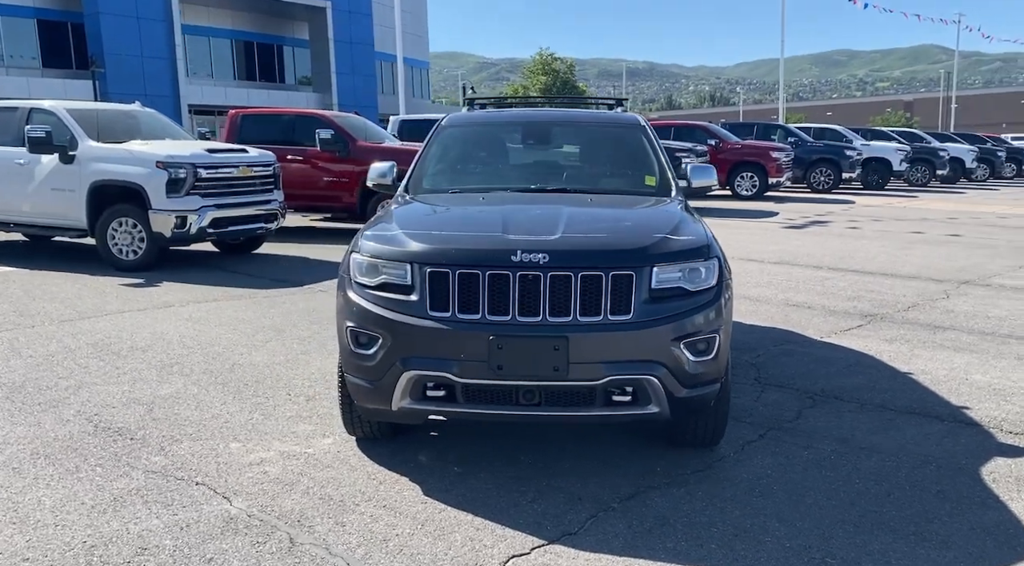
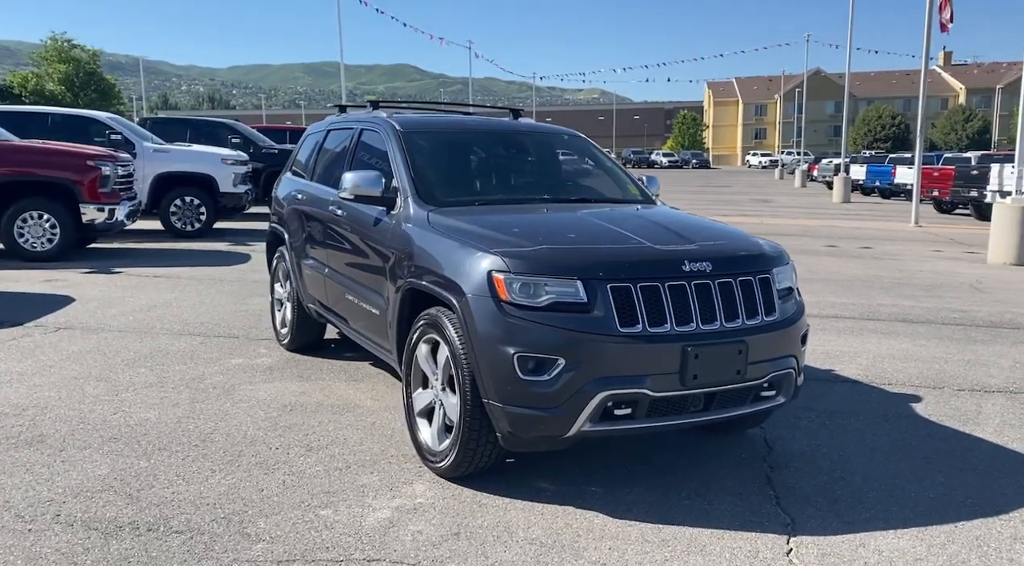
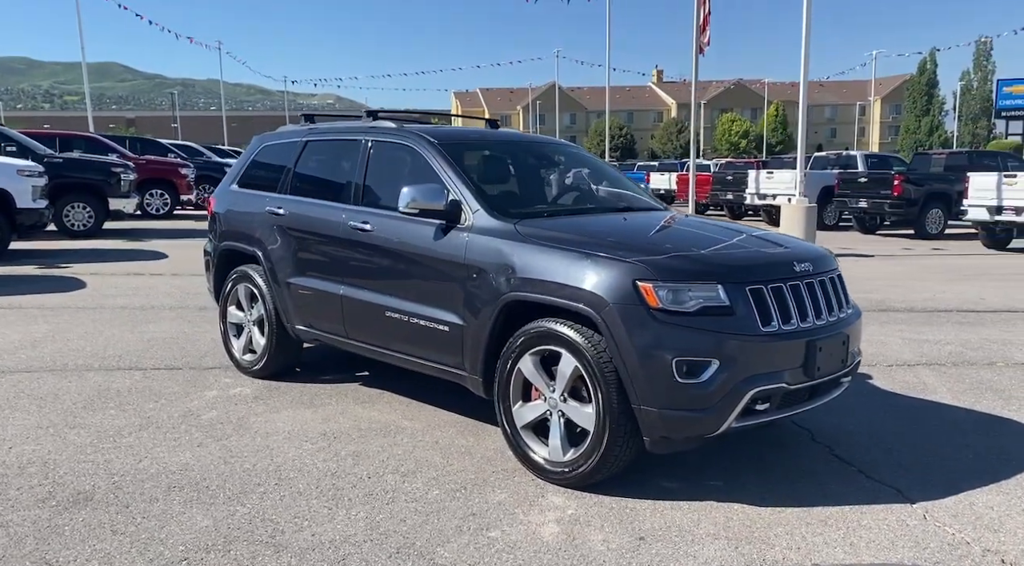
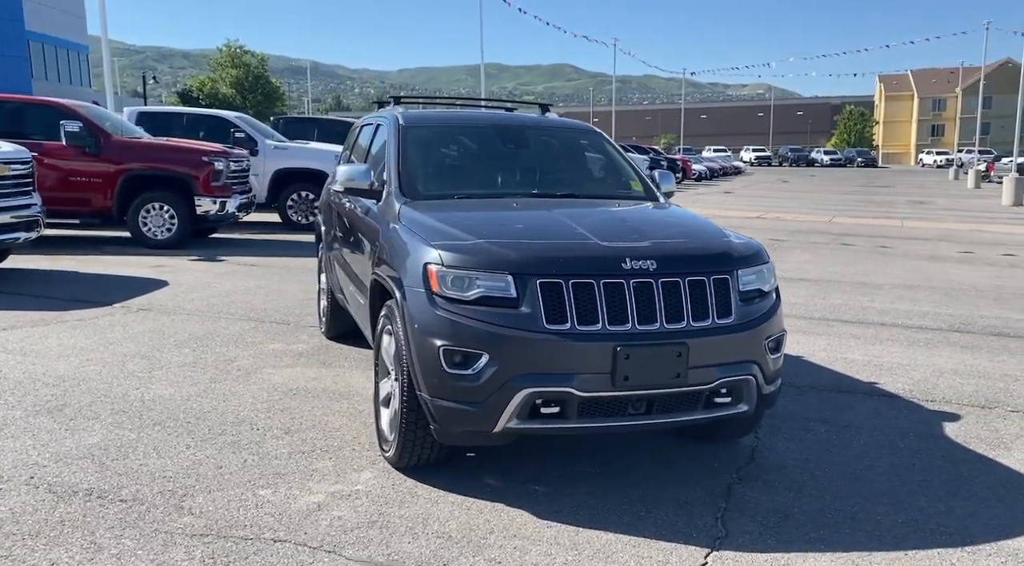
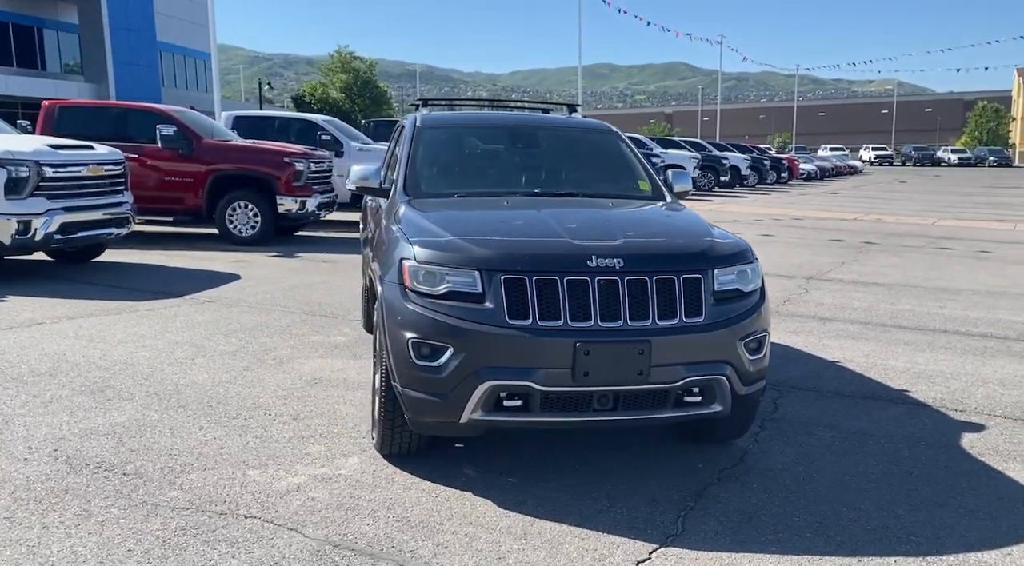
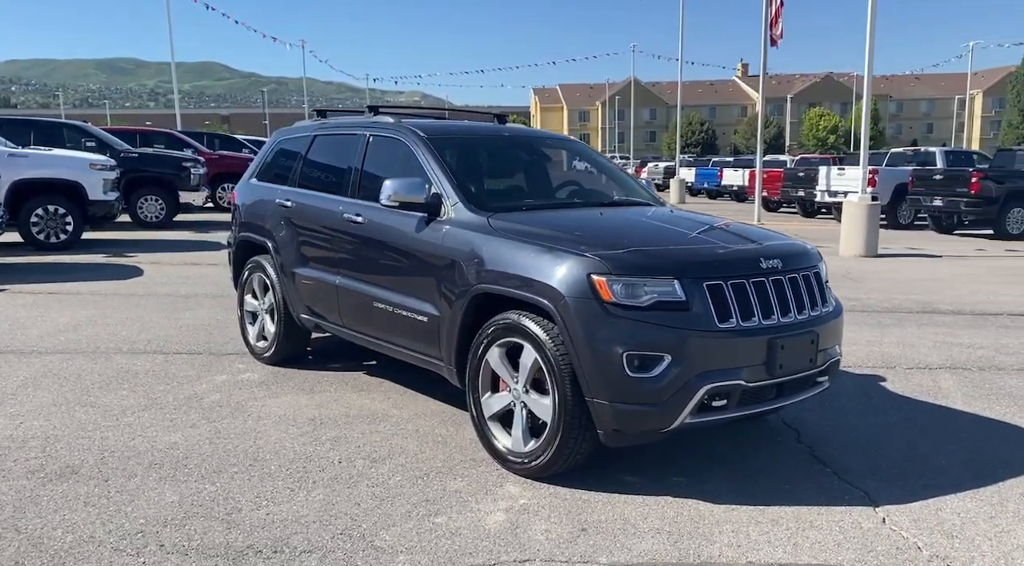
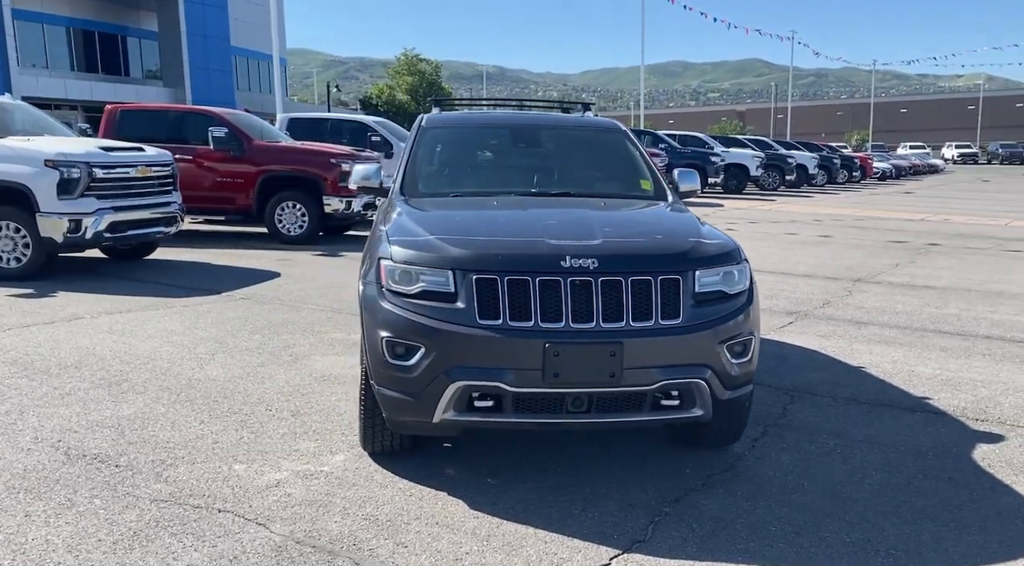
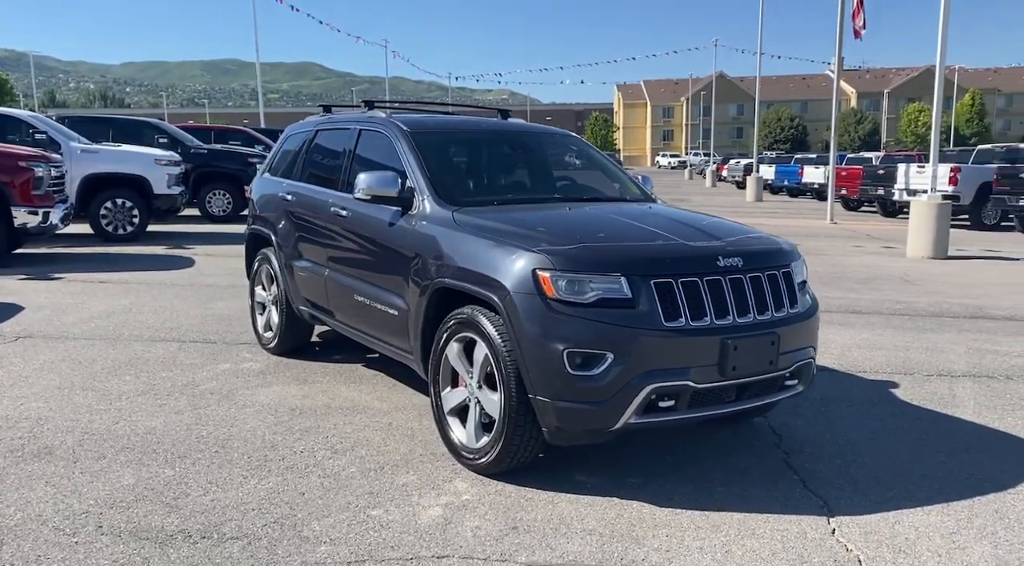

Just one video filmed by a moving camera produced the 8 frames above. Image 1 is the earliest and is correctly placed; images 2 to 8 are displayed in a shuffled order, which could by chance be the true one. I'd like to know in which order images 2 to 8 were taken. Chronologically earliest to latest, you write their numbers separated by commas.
7, 5, 4, 2, 8, 6, 3
